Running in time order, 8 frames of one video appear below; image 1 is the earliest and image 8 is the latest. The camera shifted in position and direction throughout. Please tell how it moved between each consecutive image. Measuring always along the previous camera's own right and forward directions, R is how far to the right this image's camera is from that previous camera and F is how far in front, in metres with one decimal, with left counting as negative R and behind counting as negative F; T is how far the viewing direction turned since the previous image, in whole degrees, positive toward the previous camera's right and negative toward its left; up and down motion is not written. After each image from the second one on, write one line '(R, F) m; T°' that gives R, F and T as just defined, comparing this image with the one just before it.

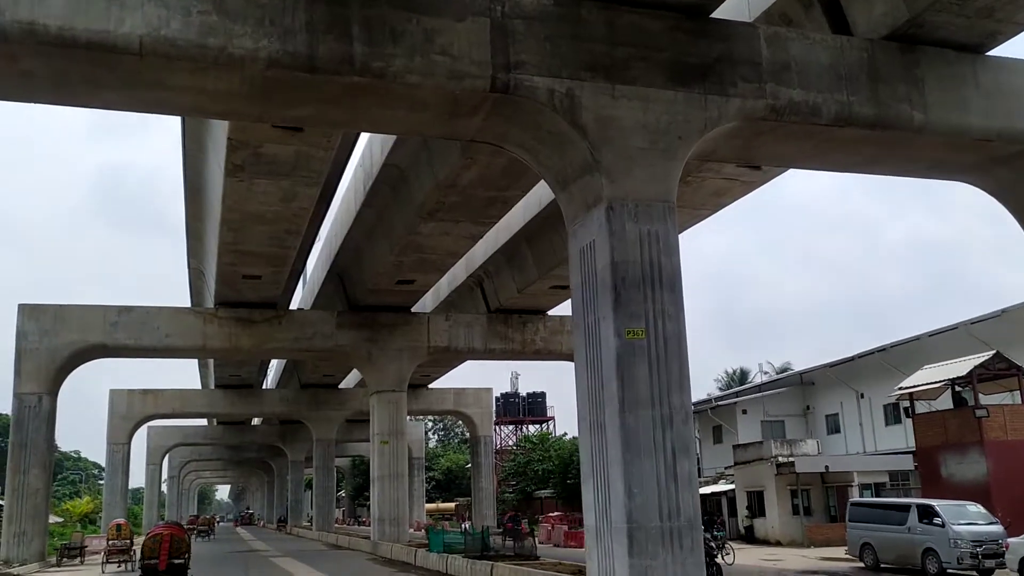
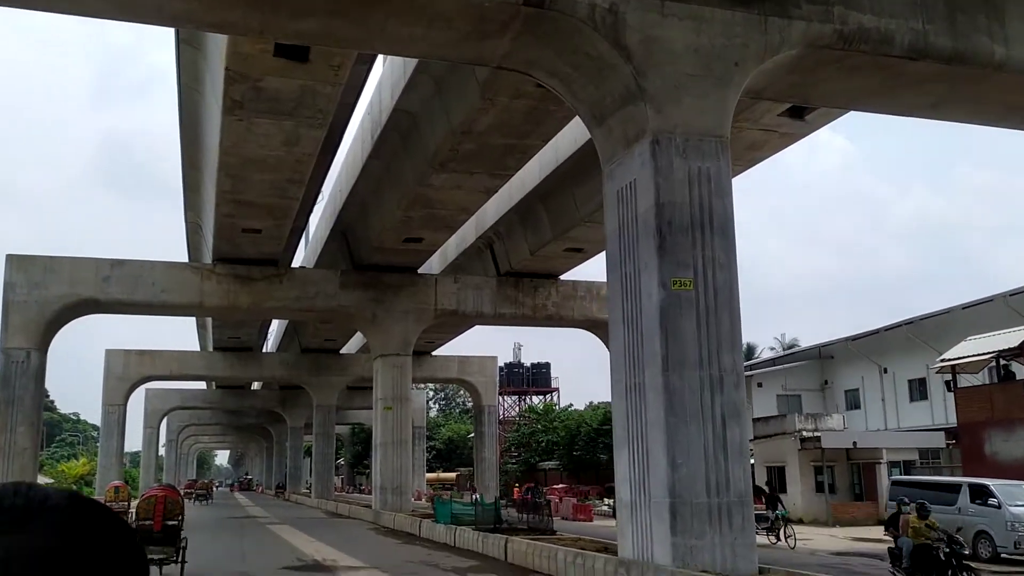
(-0.4, +1.4) m; 0°
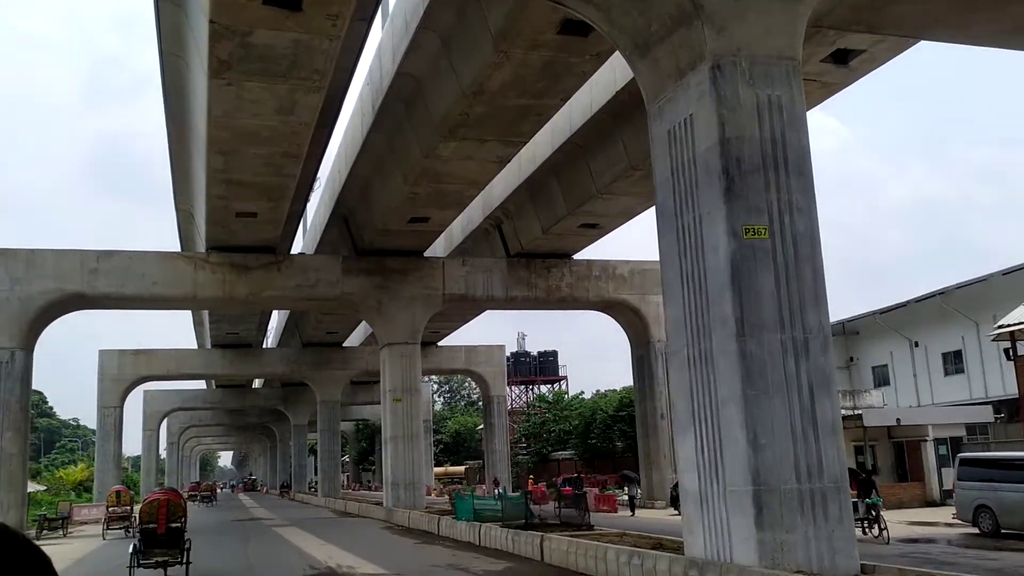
(-0.5, +1.6) m; 0°
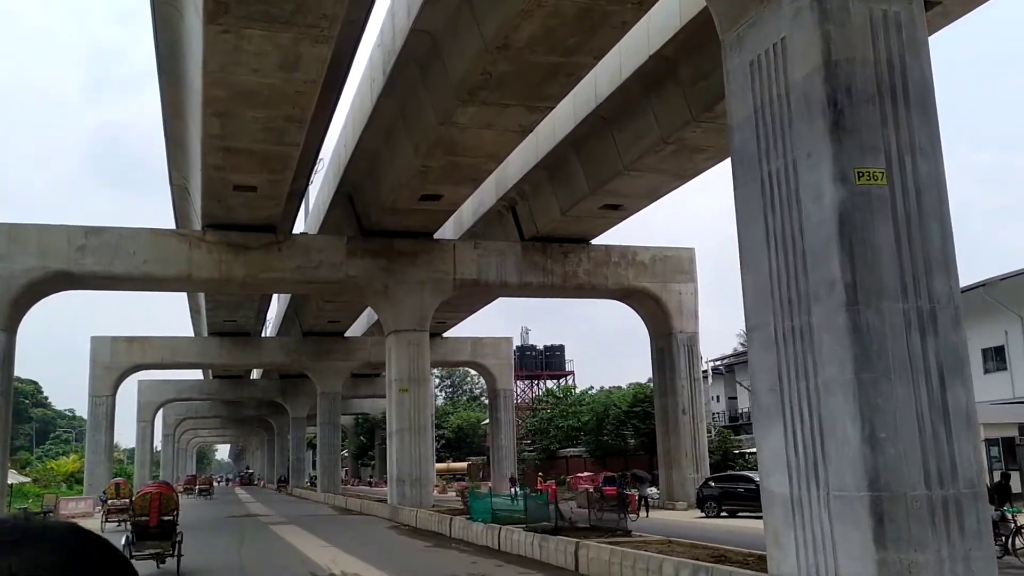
(-0.5, +1.7) m; 0°
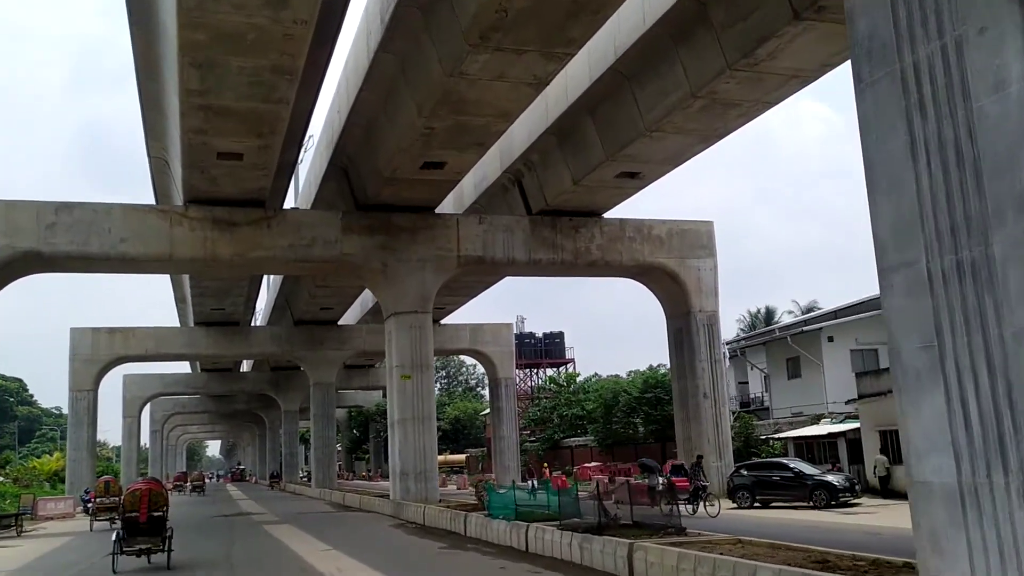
(-0.6, +1.9) m; +1°
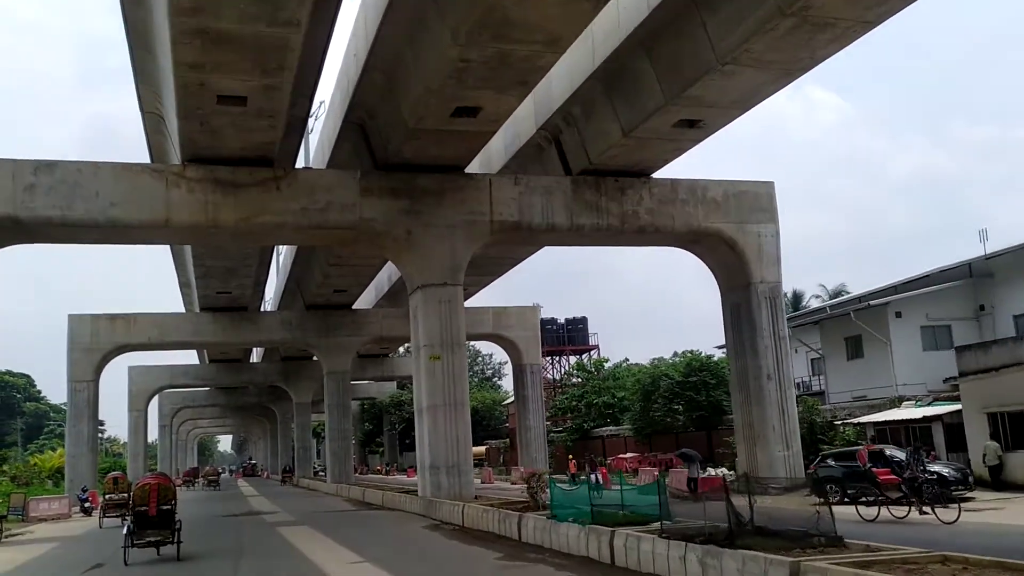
(-0.9, +2.9) m; -1°
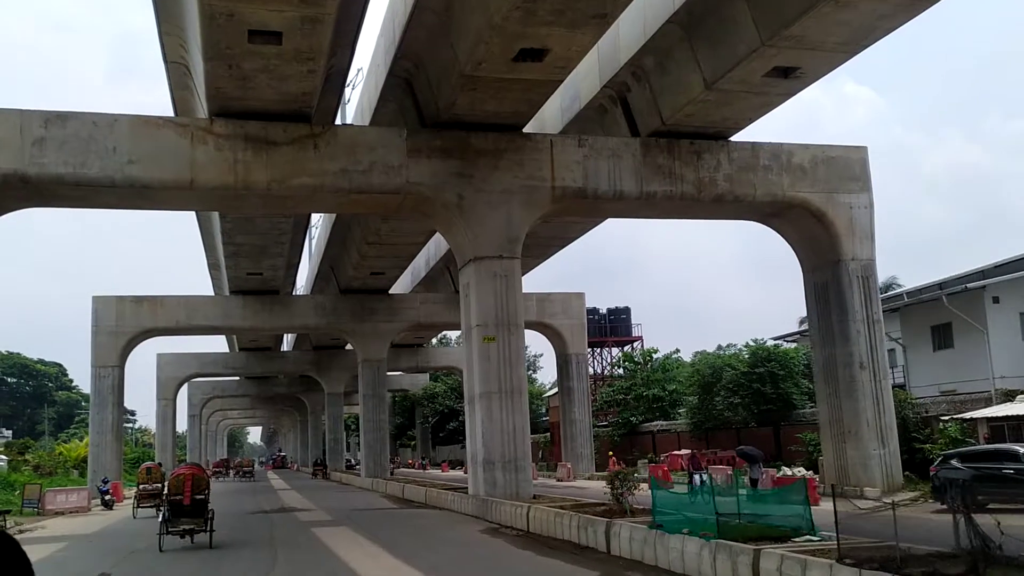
(-0.8, +2.4) m; -2°
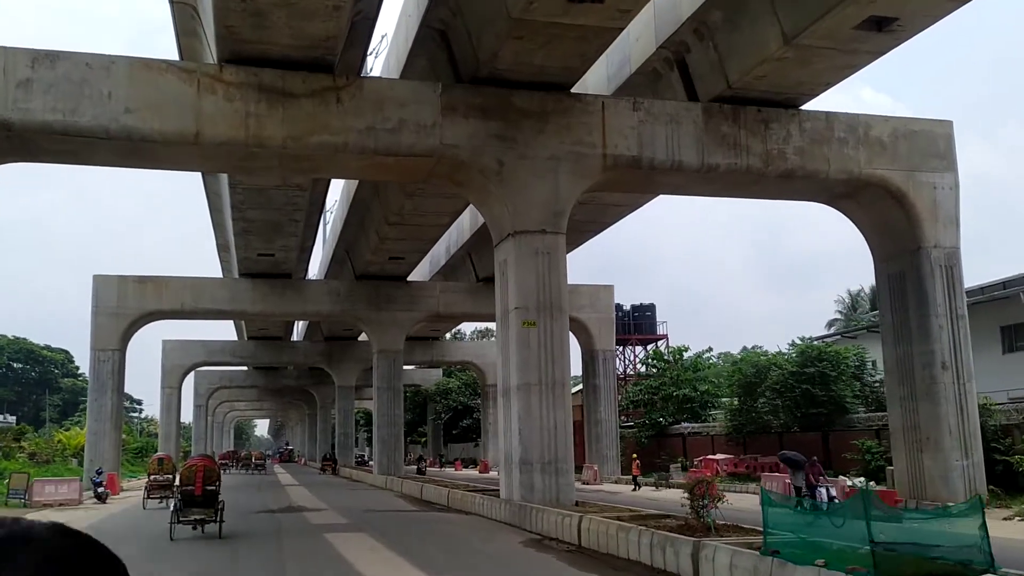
(-0.7, +2.2) m; -1°
